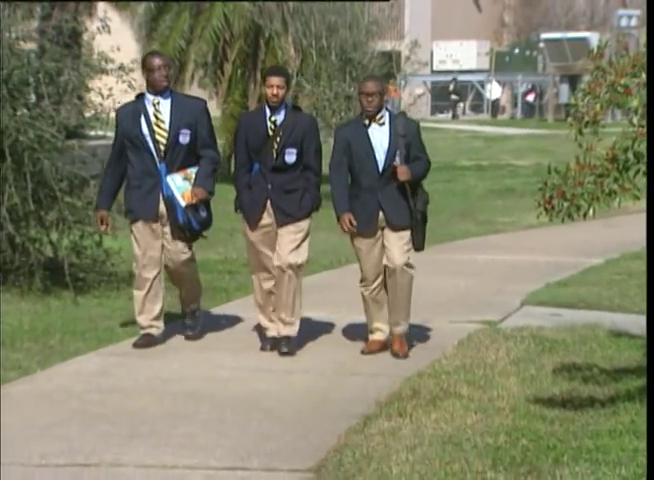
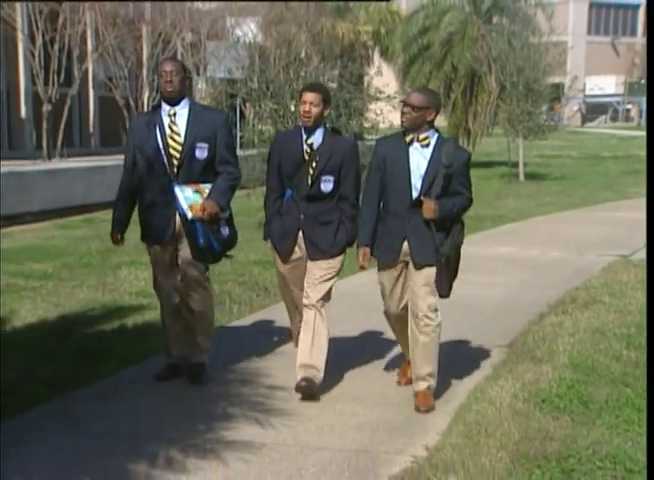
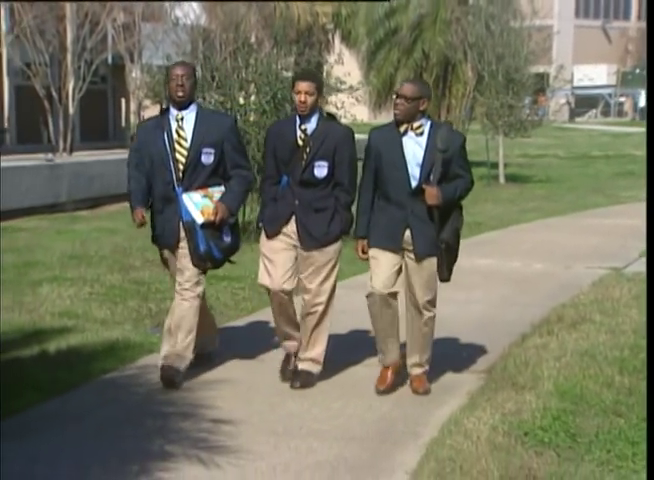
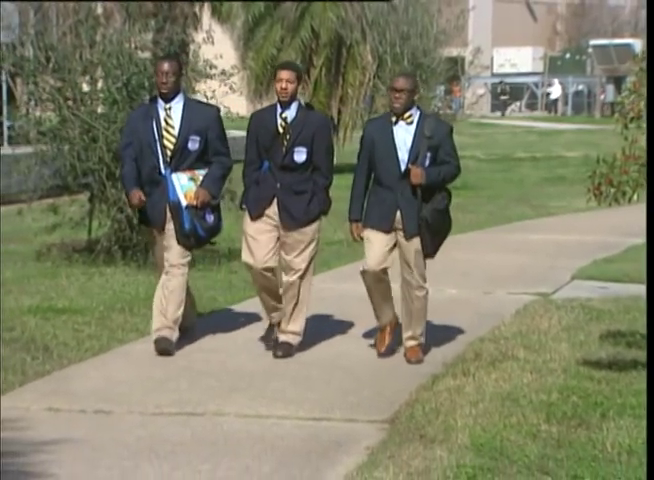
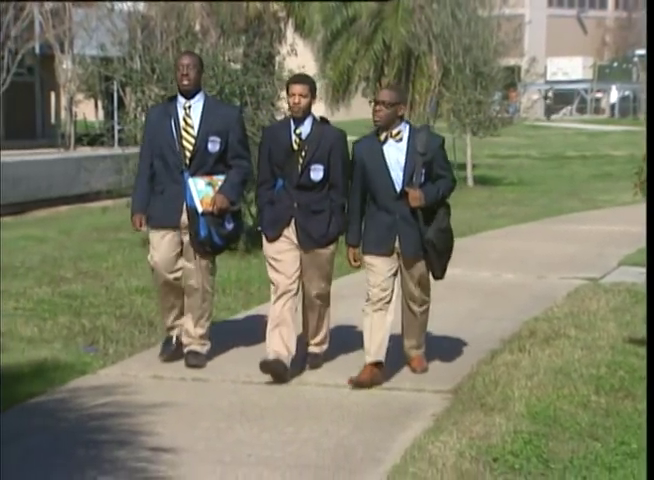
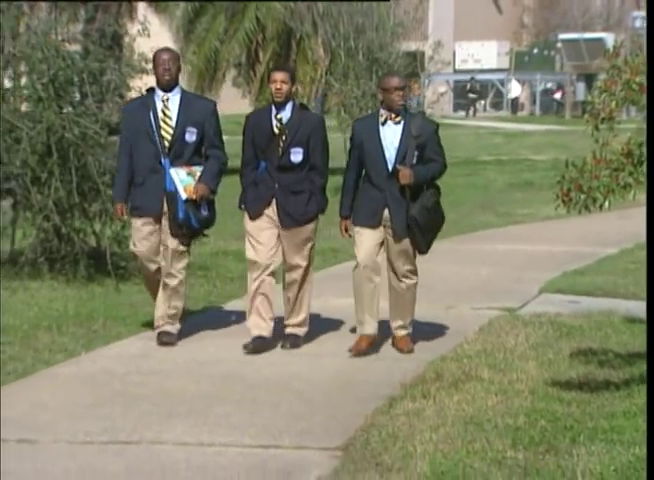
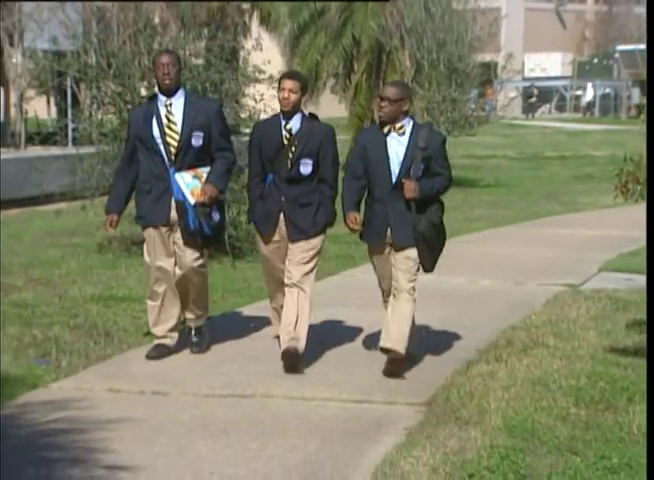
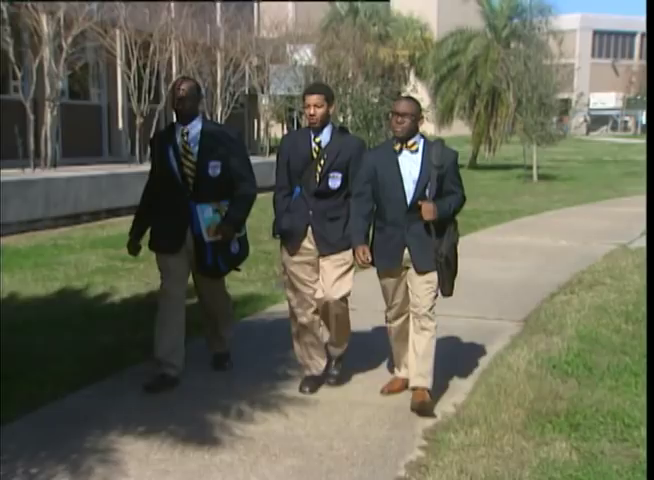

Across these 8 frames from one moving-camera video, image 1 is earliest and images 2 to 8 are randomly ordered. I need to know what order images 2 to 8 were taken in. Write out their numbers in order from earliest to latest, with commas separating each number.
6, 4, 7, 5, 3, 2, 8
